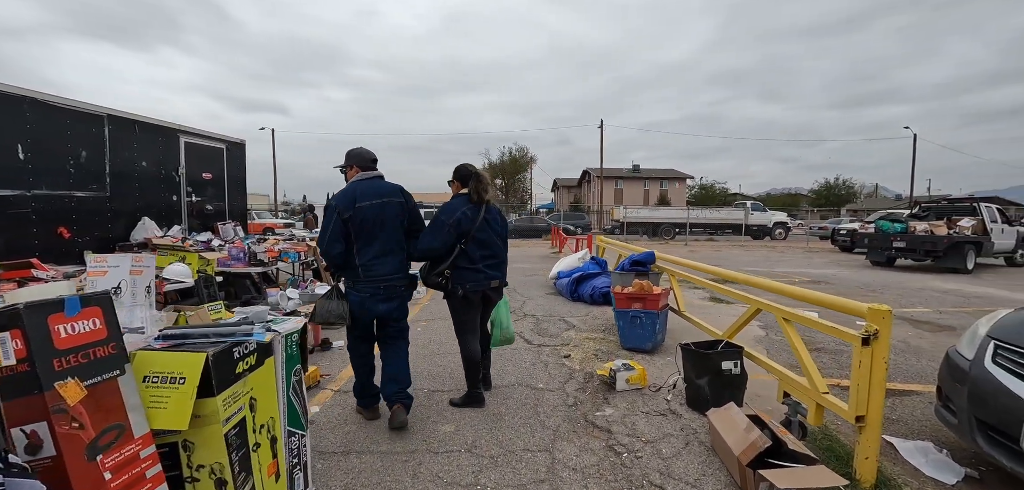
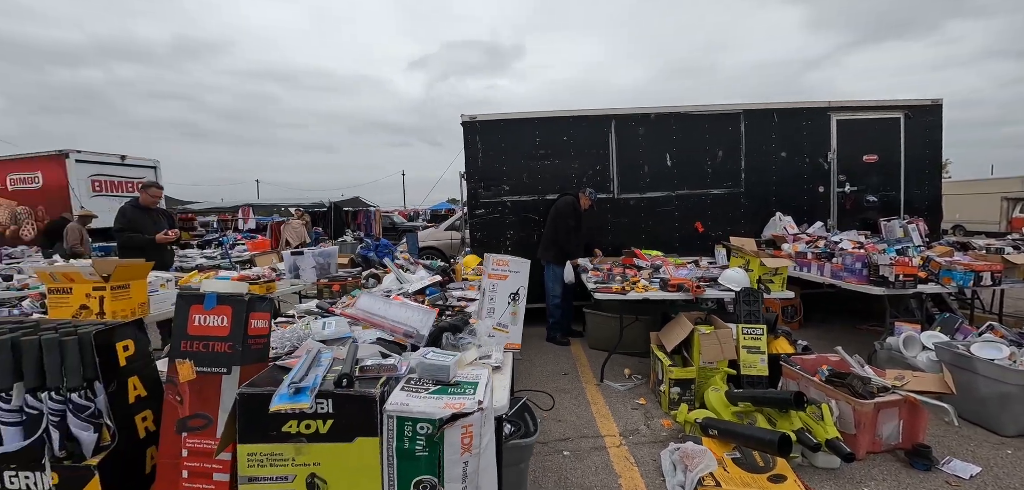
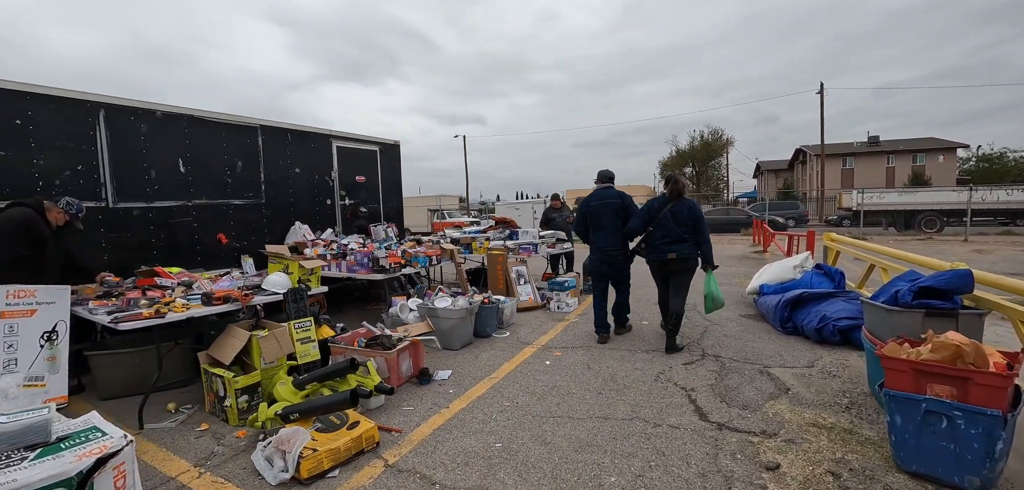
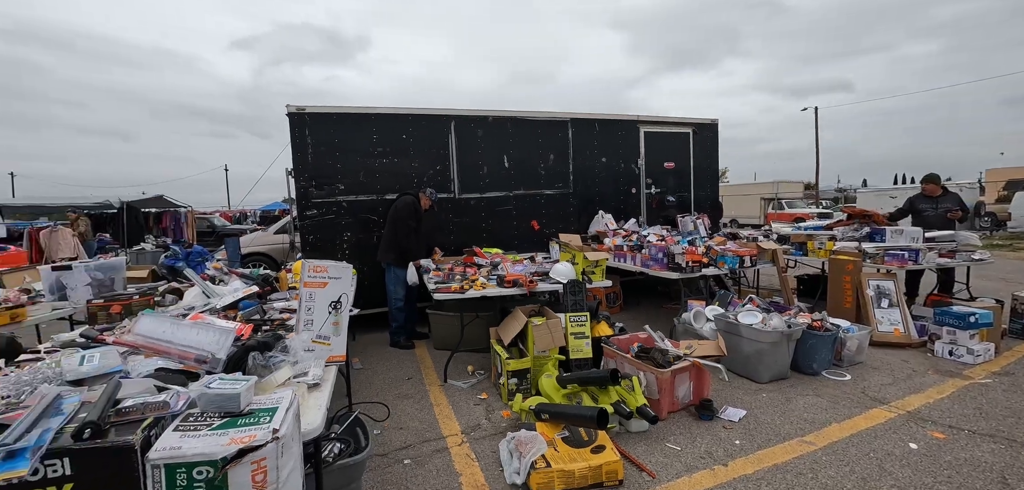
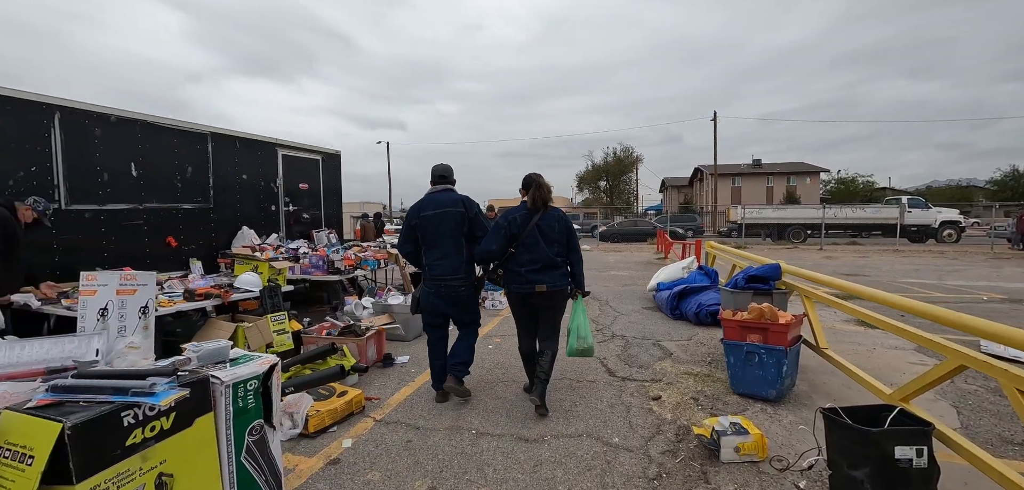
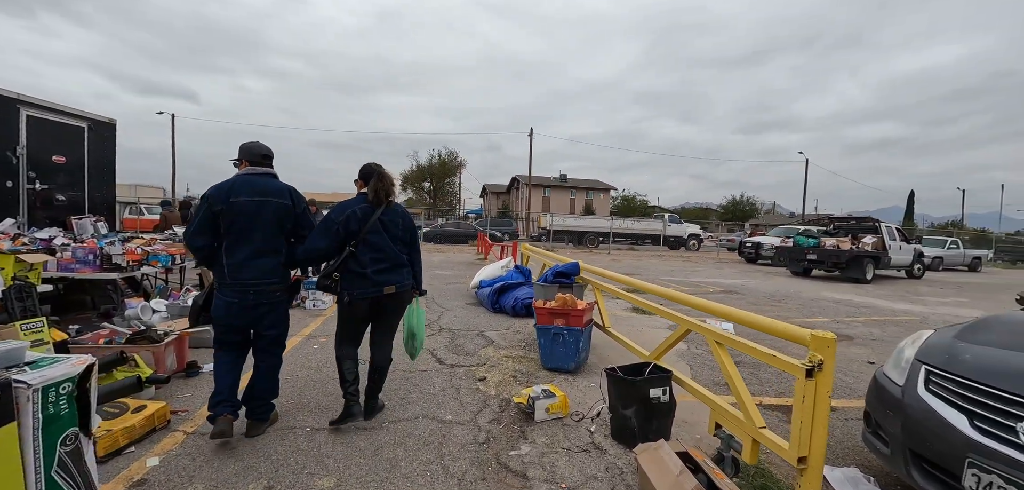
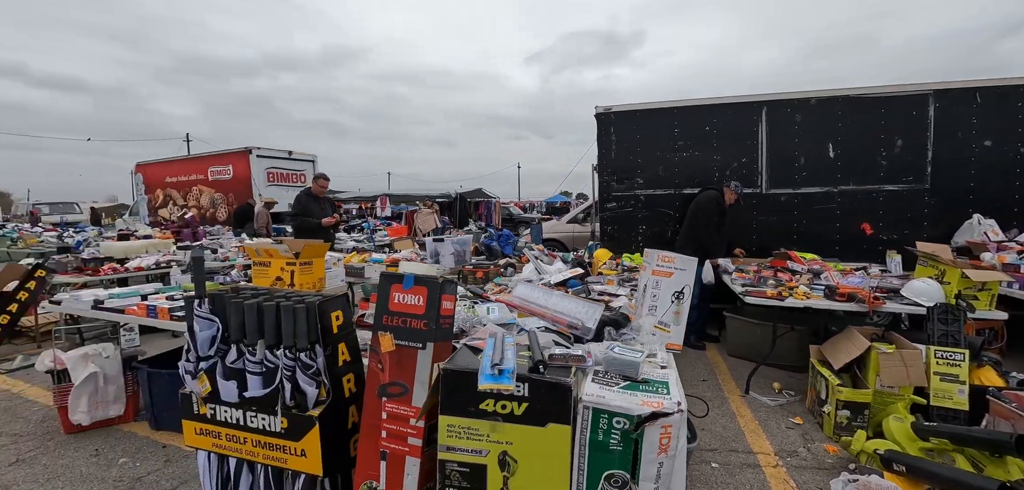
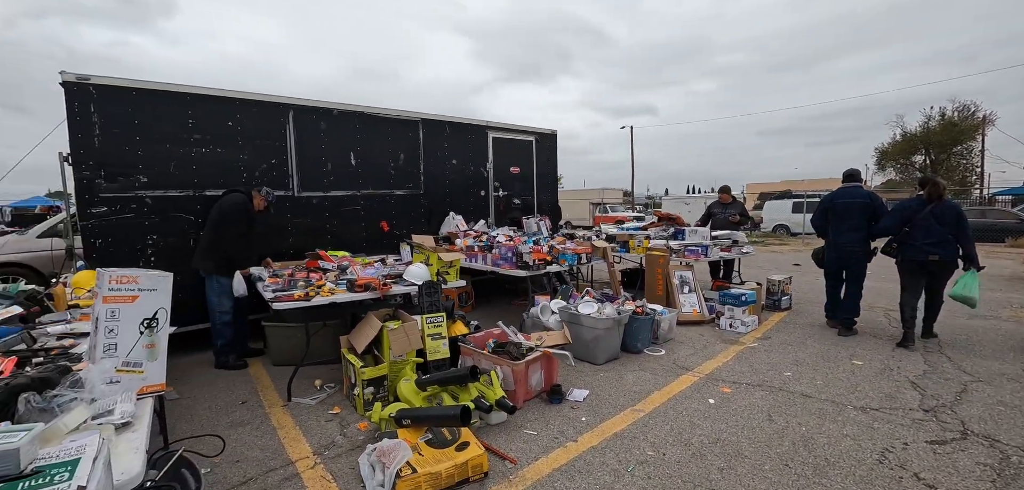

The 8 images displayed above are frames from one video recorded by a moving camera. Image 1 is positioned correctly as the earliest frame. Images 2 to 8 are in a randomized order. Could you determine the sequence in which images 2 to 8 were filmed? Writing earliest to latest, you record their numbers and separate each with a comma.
6, 5, 3, 8, 4, 2, 7
